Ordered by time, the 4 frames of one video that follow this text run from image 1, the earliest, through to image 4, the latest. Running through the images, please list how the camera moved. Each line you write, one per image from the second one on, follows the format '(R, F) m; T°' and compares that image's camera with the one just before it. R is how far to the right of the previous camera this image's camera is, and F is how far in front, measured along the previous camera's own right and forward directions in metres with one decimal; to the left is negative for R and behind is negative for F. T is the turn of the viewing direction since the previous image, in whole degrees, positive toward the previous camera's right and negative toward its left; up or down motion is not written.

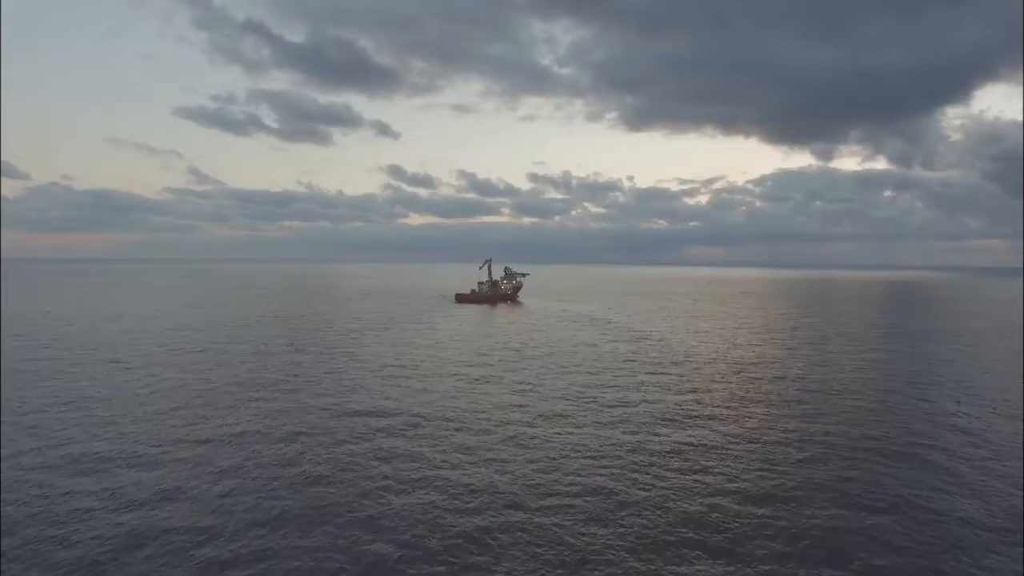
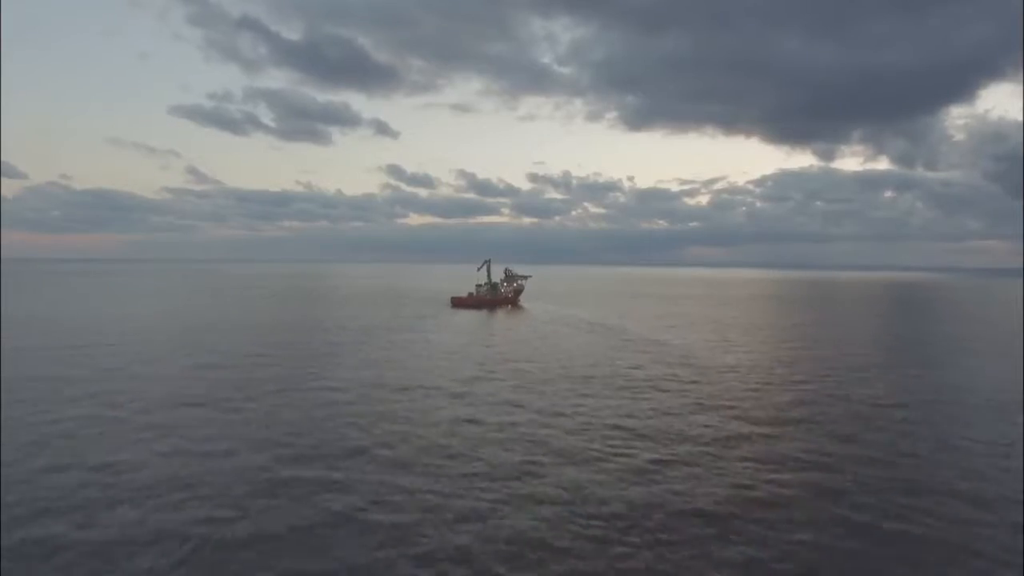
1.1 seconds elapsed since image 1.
(-0.2, +0.2) m; 0°
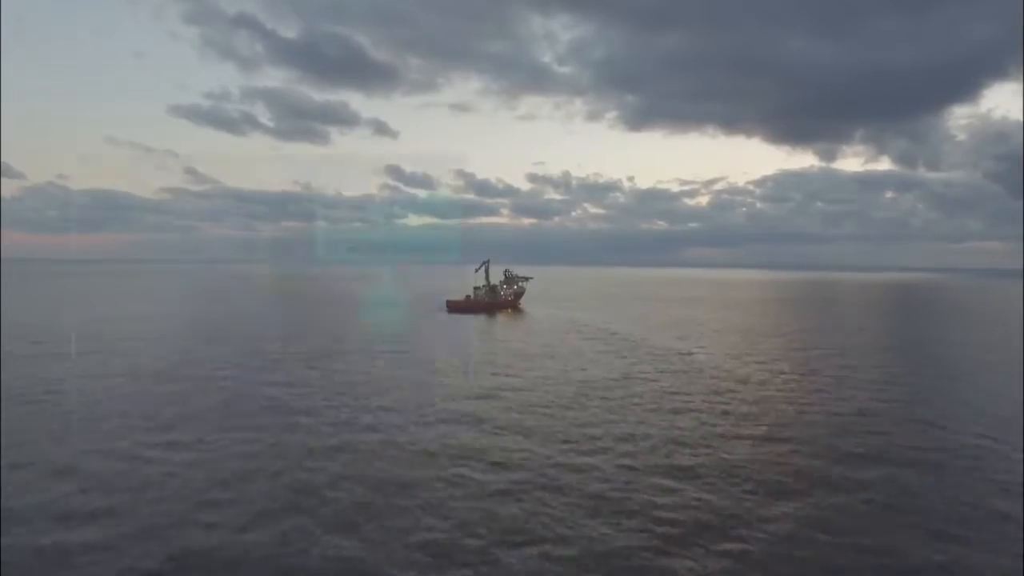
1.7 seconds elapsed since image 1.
(-0.4, +0.5) m; 0°
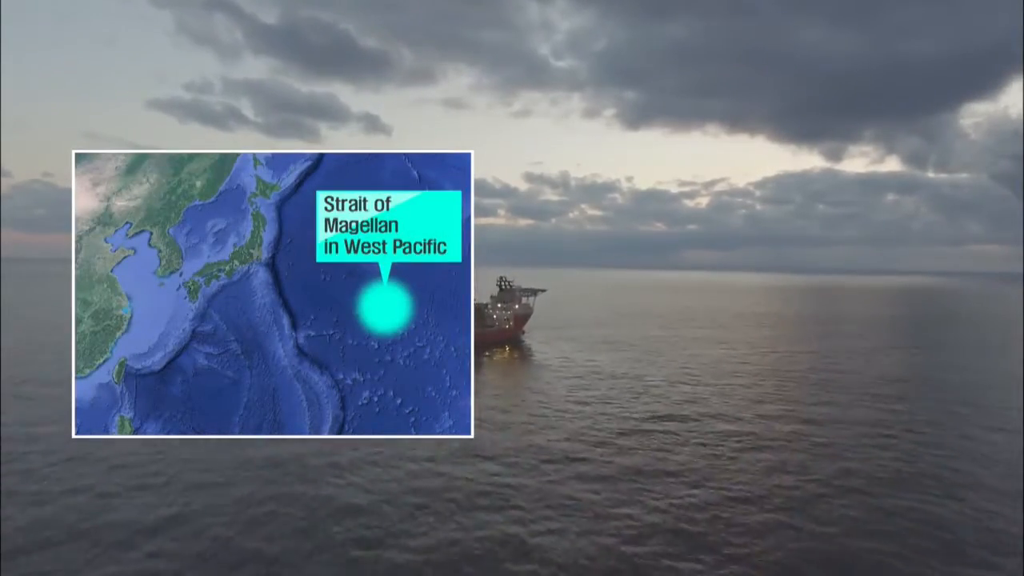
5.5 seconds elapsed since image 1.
(-1.9, -0.6) m; 0°
